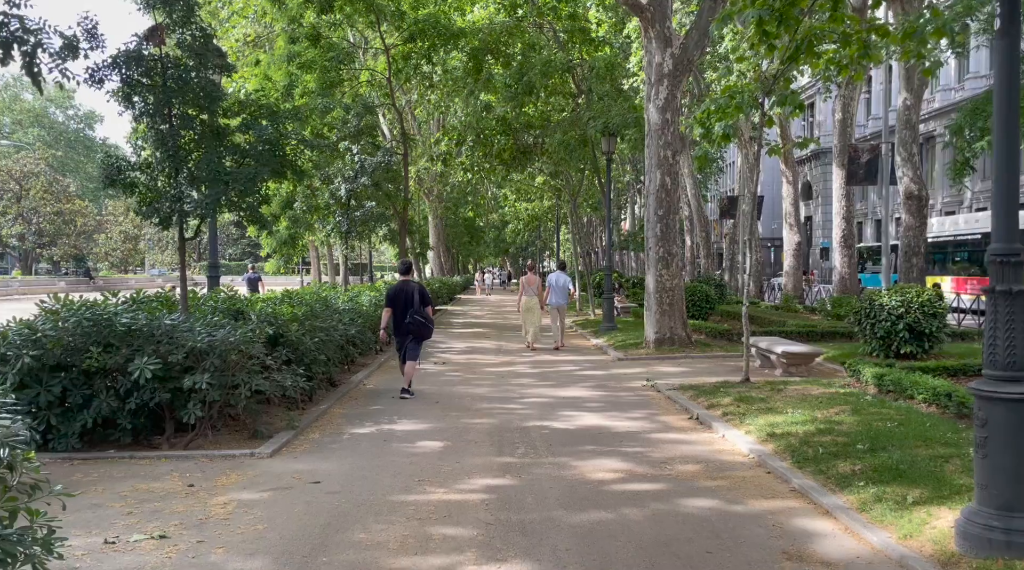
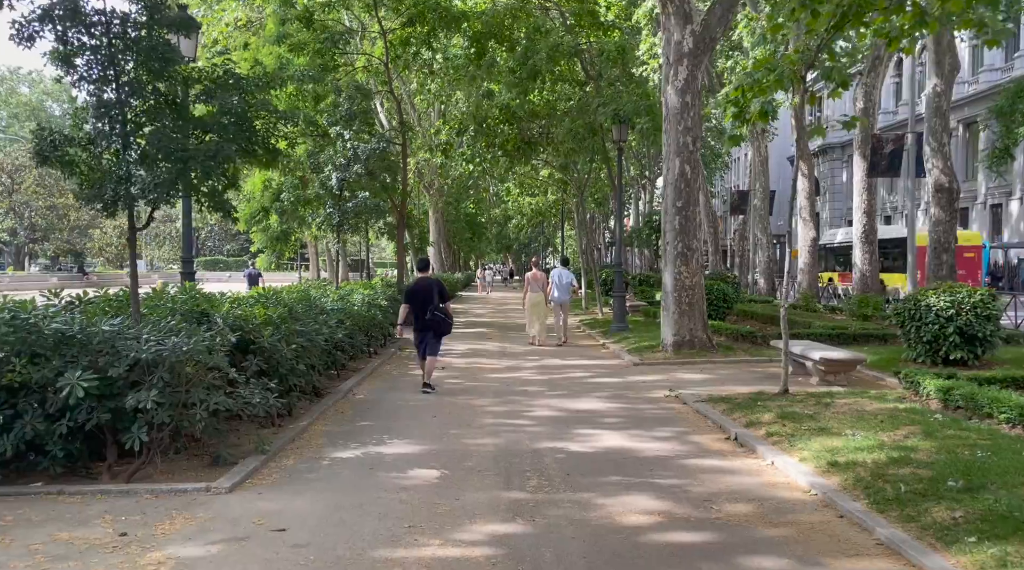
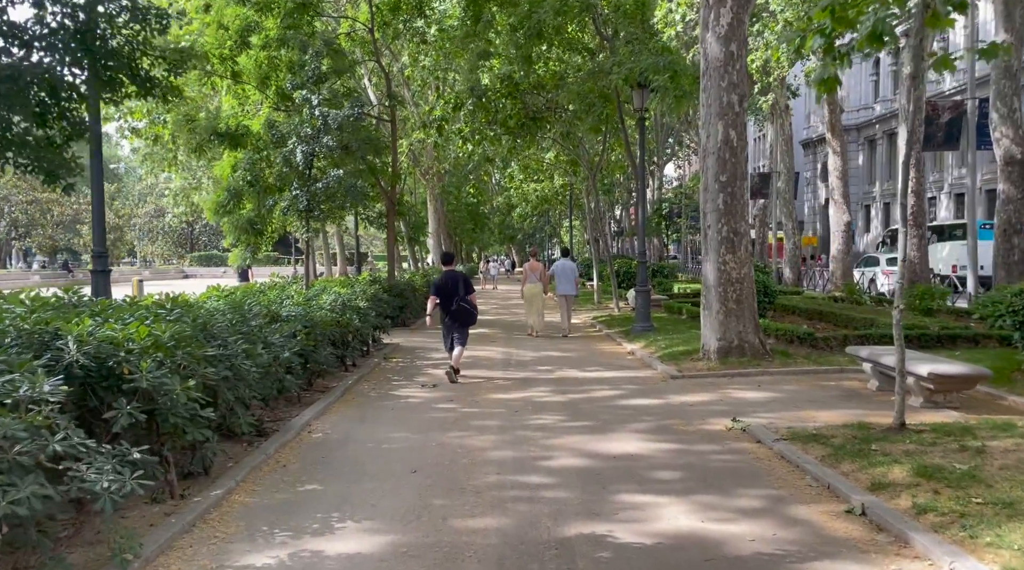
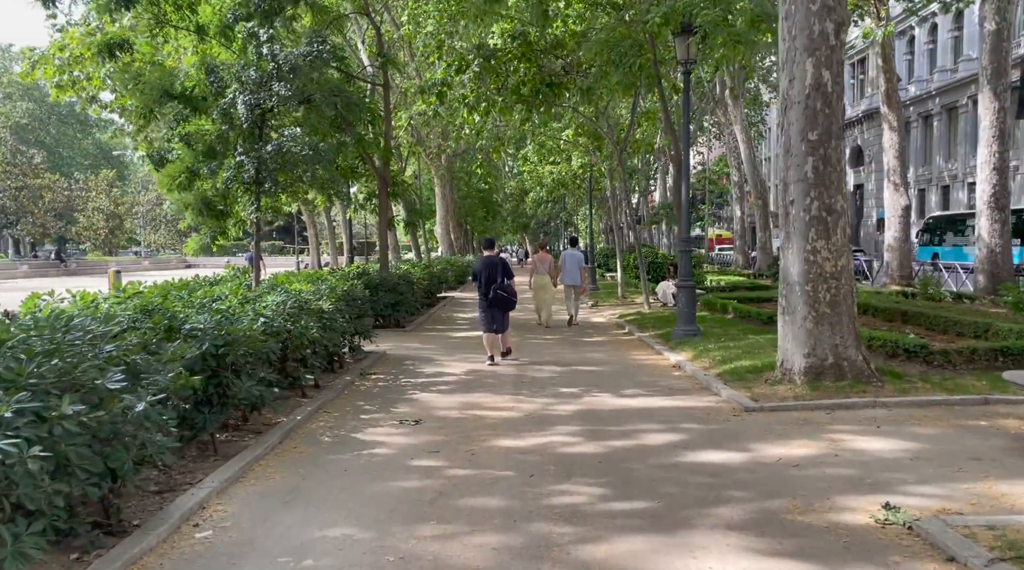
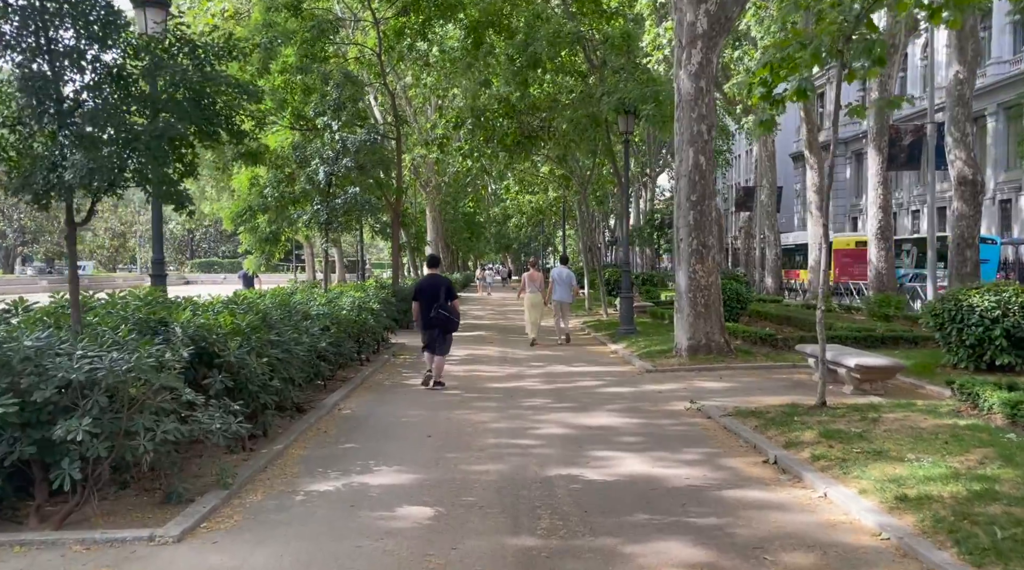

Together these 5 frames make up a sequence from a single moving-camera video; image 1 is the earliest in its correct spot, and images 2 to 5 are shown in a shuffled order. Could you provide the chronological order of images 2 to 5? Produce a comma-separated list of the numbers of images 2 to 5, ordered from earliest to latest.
2, 5, 3, 4
